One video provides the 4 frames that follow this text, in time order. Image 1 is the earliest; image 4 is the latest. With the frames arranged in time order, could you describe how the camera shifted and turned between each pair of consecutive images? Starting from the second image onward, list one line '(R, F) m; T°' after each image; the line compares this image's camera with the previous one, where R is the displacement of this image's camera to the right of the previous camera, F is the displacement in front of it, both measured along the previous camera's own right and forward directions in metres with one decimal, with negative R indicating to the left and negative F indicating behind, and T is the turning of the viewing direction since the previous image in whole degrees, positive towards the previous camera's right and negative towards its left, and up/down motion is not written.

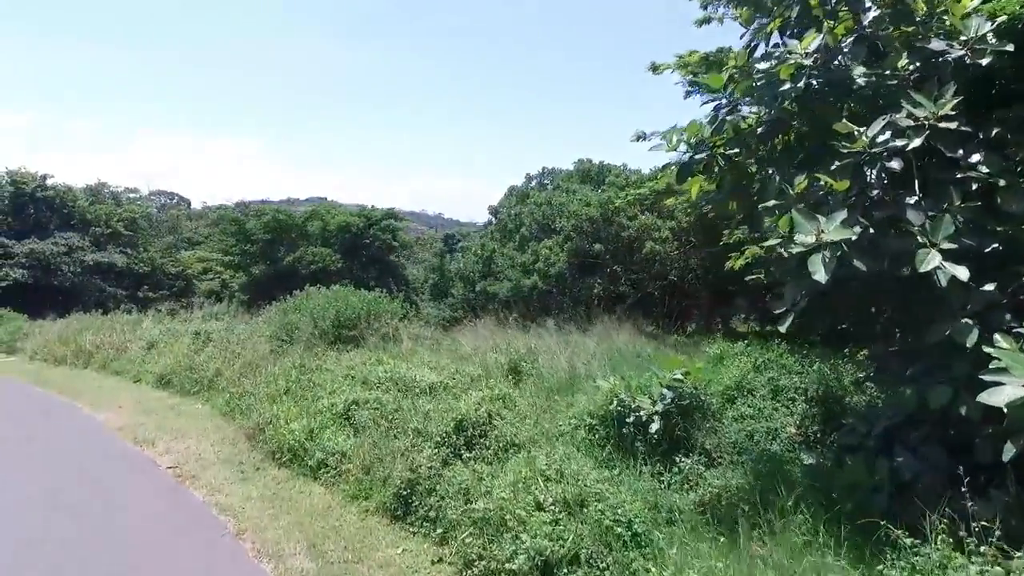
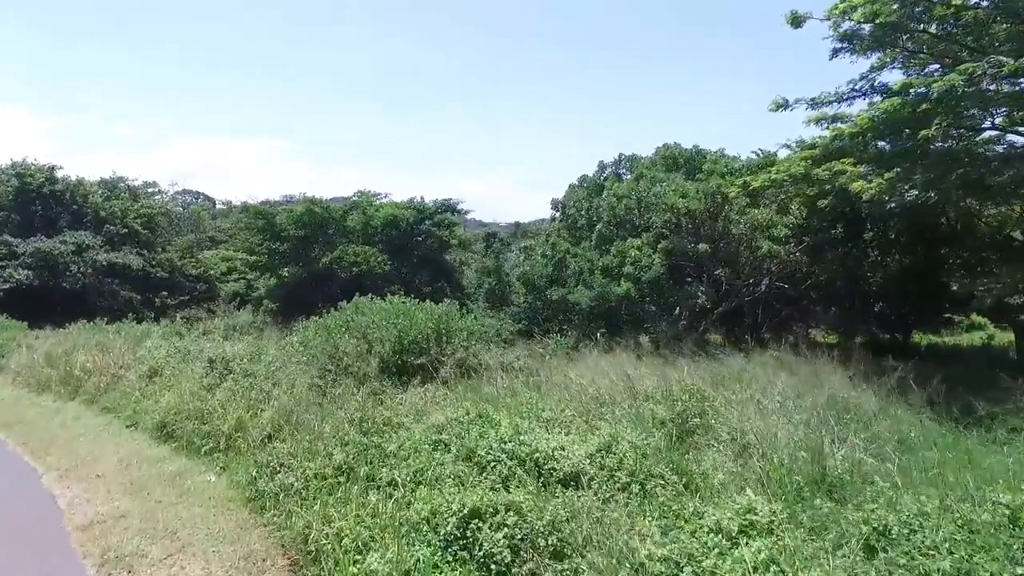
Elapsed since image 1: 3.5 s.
(-1.1, +2.8) m; -2°
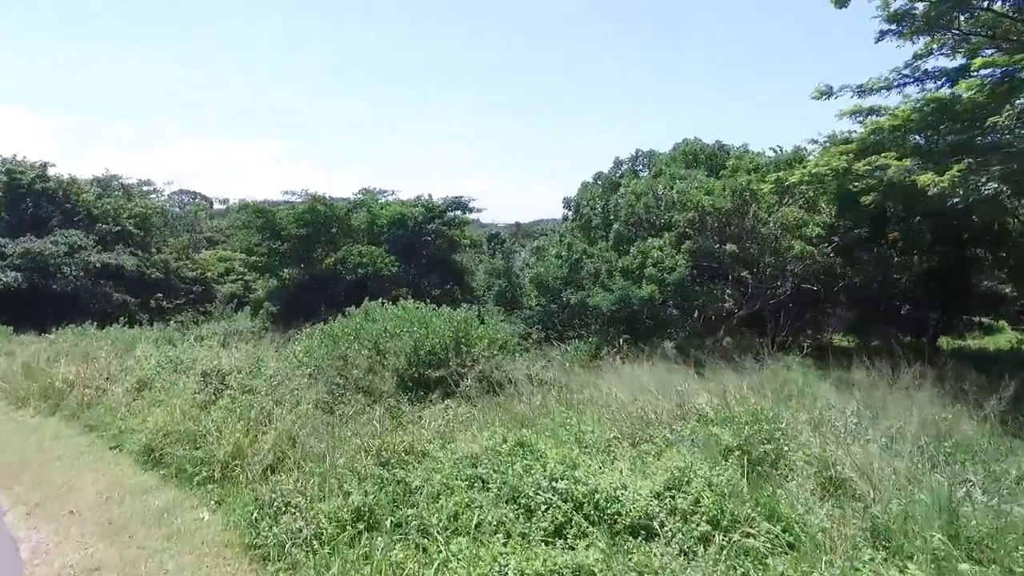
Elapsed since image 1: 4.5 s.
(-0.3, +0.8) m; 0°
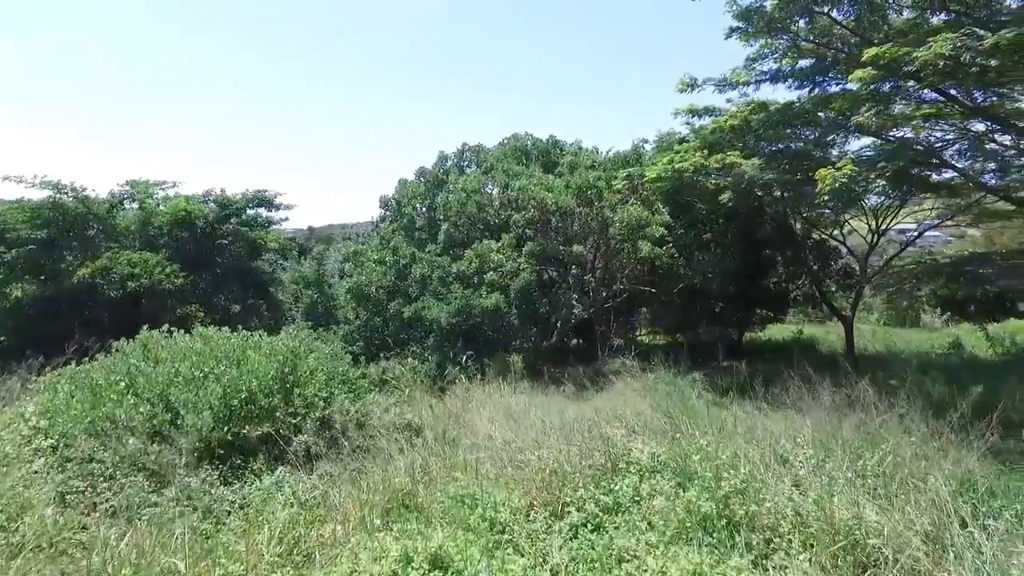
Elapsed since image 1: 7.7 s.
(-0.4, +1.7) m; +17°
